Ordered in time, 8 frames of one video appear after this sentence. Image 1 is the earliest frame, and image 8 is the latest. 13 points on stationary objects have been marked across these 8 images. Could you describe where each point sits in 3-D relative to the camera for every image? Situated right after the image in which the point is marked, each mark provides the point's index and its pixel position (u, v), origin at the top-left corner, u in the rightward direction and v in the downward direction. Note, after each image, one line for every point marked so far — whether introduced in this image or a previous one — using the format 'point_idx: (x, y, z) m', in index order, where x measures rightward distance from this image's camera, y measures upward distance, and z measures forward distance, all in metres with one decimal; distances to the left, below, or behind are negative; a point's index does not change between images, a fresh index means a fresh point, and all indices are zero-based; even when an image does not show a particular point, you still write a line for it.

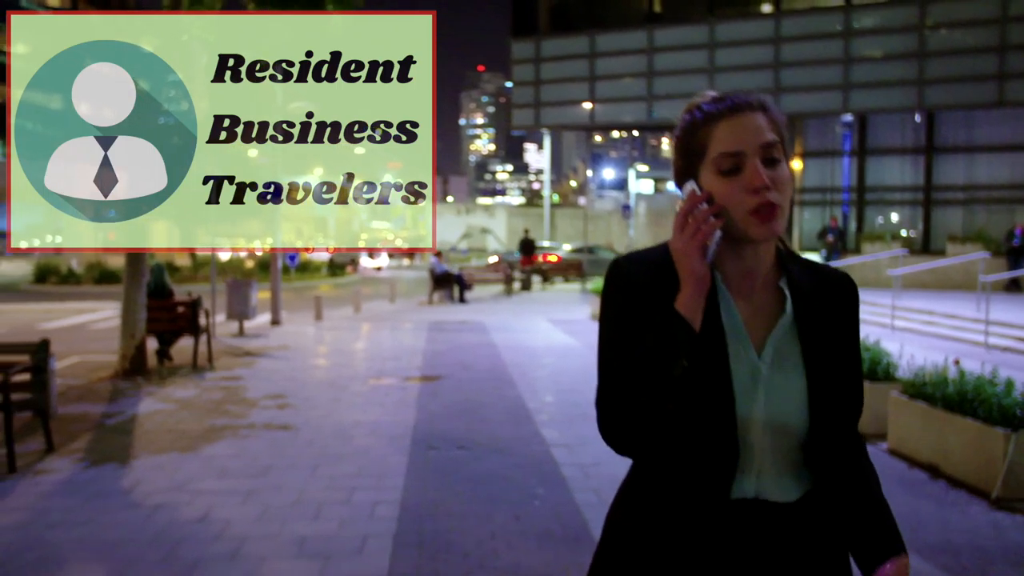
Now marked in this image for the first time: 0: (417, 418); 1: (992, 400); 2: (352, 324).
0: (-0.9, -1.2, +8.4) m
1: (+3.1, -0.7, +5.9) m
2: (-3.1, -0.7, +17.8) m
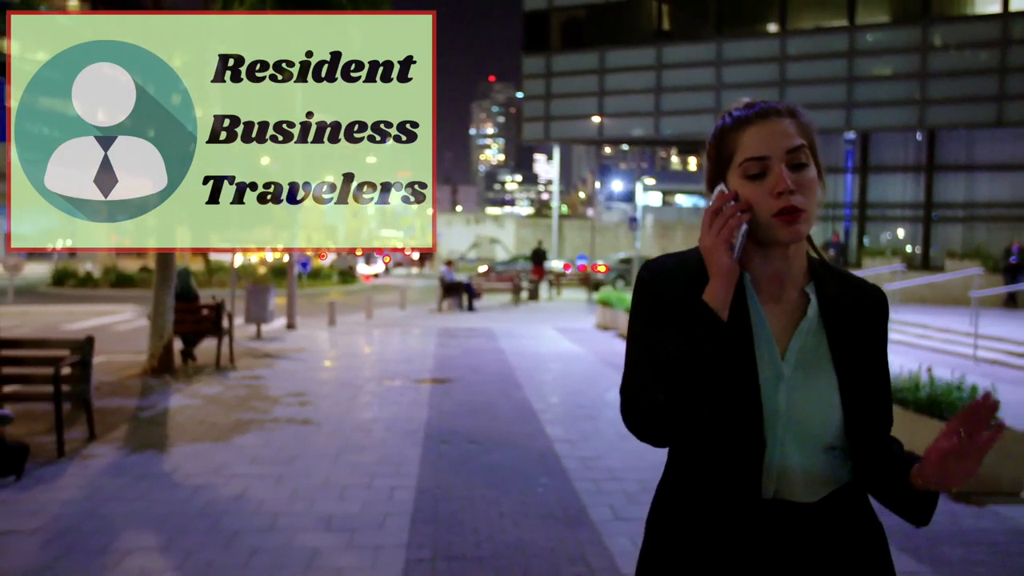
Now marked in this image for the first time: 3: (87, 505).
0: (-0.8, -1.2, +9.0) m
1: (+3.1, -0.8, +6.5) m
2: (-2.9, -0.8, +18.4) m
3: (-2.7, -1.4, +5.8) m
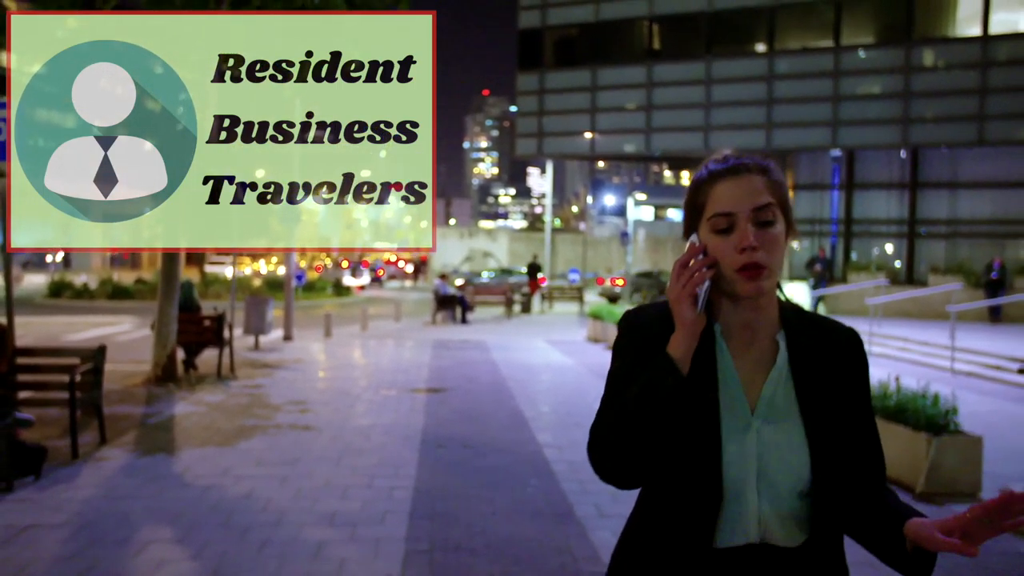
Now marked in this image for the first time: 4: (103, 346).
0: (-0.9, -1.4, +9.4) m
1: (+3.1, -0.9, +6.9) m
2: (-3.1, -1.1, +18.8) m
3: (-2.8, -1.4, +6.2) m
4: (-3.7, -0.5, +8.3) m
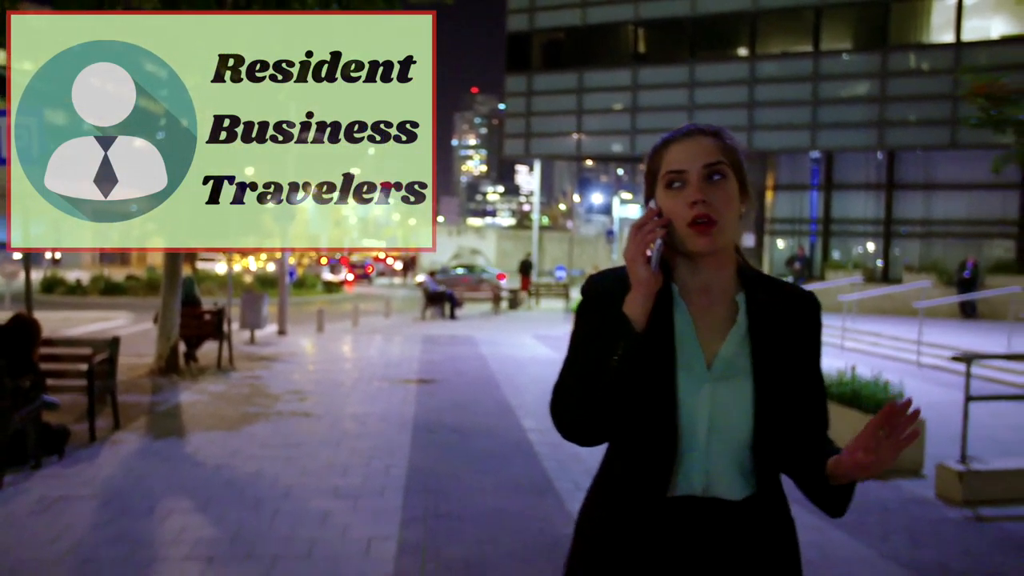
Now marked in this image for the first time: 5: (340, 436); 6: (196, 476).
0: (-1.0, -1.3, +10.1) m
1: (+3.0, -0.9, +7.6) m
2: (-3.4, -1.0, +19.3) m
3: (-2.9, -1.4, +6.8) m
4: (-3.8, -0.5, +8.9) m
5: (-1.6, -1.4, +8.5) m
6: (-2.4, -1.4, +6.9) m
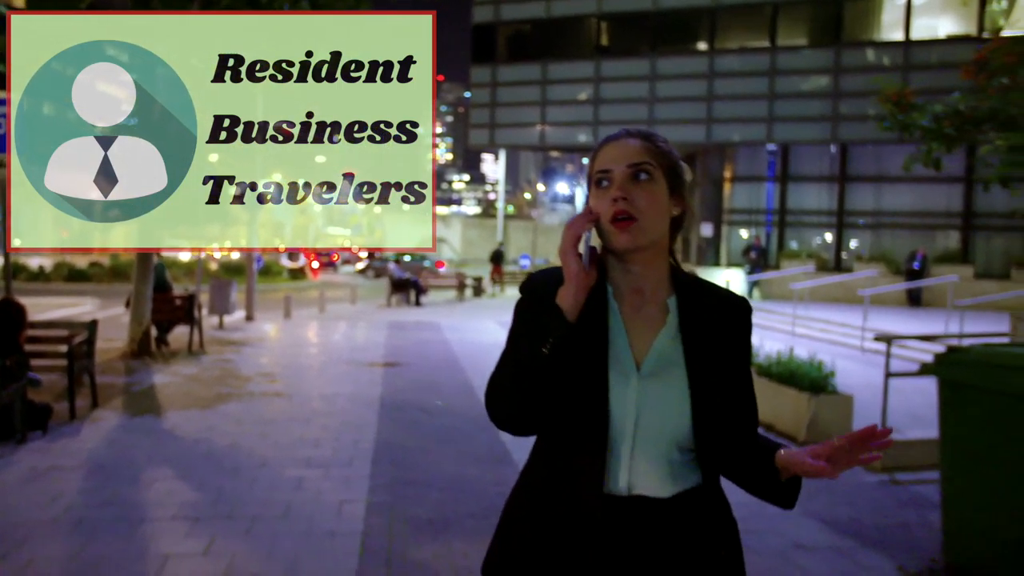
0: (-1.5, -1.2, +10.5) m
1: (+2.6, -0.8, +8.2) m
2: (-4.1, -0.7, +19.7) m
3: (-3.2, -1.3, +7.2) m
4: (-4.2, -0.3, +9.3) m
5: (-2.0, -1.2, +9.0) m
6: (-2.7, -1.3, +7.3) m
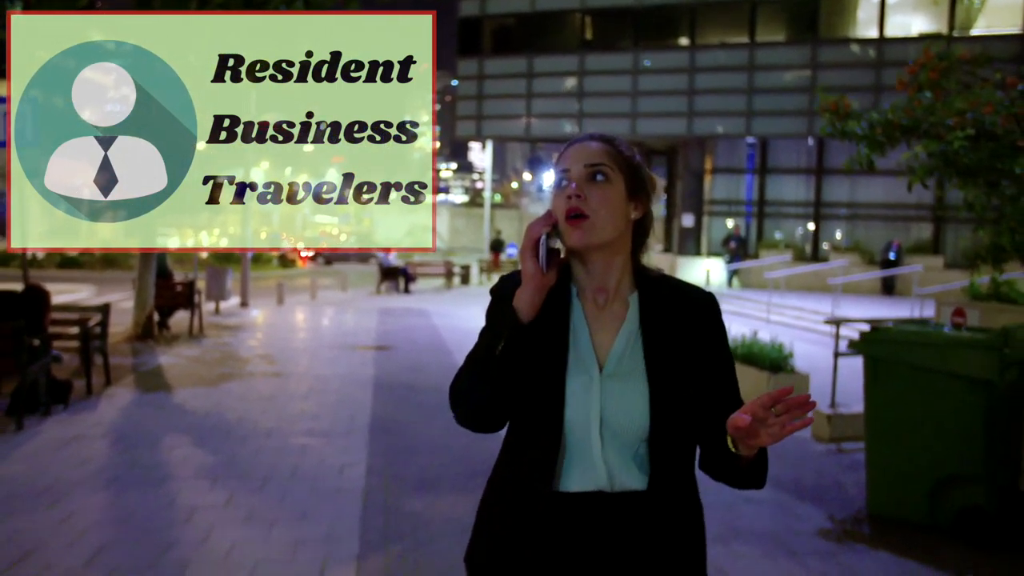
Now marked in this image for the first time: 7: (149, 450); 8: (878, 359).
0: (-1.7, -1.0, +11.2) m
1: (+2.5, -0.7, +9.0) m
2: (-4.5, -0.4, +20.4) m
3: (-3.3, -1.2, +7.9) m
4: (-4.4, -0.2, +9.9) m
5: (-2.1, -1.1, +9.7) m
6: (-2.8, -1.2, +8.0) m
7: (-2.7, -1.2, +6.9) m
8: (+2.1, -0.4, +5.3) m
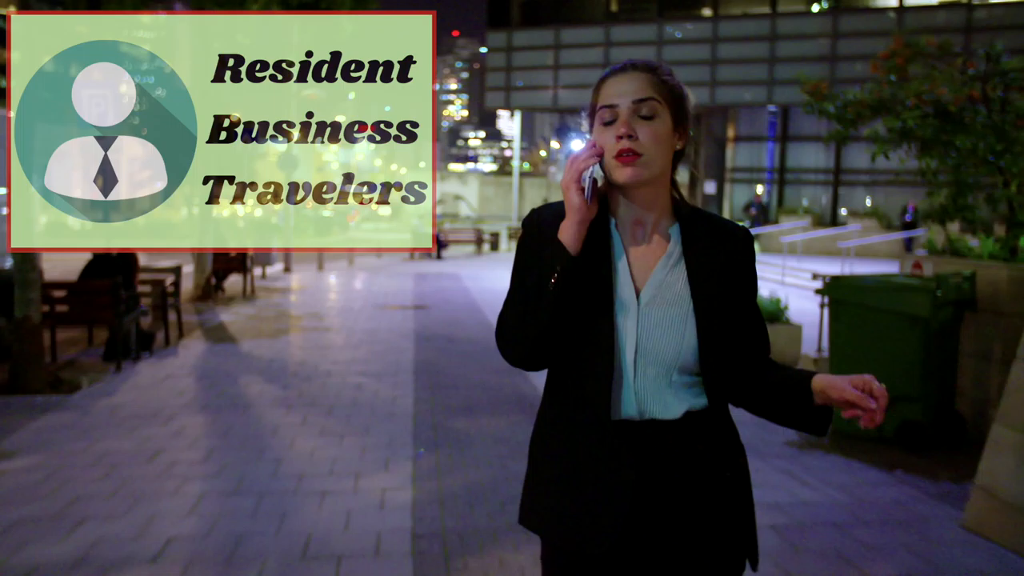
0: (-1.3, -0.5, +12.5) m
1: (+2.8, -0.2, +10.0) m
2: (-3.8, +0.4, +21.7) m
3: (-3.1, -0.8, +9.2) m
4: (-4.1, +0.3, +11.2) m
5: (-1.8, -0.6, +10.9) m
6: (-2.6, -0.8, +9.3) m
7: (-2.5, -0.9, +8.2) m
8: (+2.3, -0.1, +6.4) m
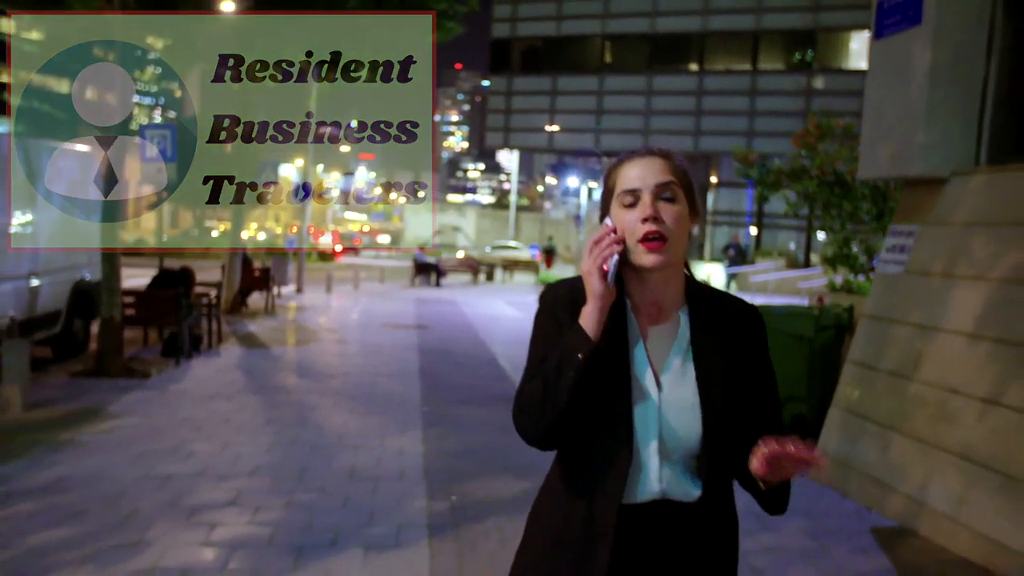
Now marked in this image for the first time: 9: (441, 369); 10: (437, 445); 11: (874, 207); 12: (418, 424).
0: (-1.5, -0.8, +14.4) m
1: (+2.6, -0.6, +12.0) m
2: (-4.0, -0.2, +23.6) m
3: (-3.2, -0.9, +11.1) m
4: (-4.2, +0.1, +13.1) m
5: (-2.0, -0.9, +12.8) m
6: (-2.7, -0.9, +11.2) m
7: (-2.7, -1.0, +10.1) m
8: (+2.2, -0.3, +8.4) m
9: (-0.9, -1.0, +11.2) m
10: (-0.6, -1.2, +7.2) m
11: (+3.3, +0.8, +8.5) m
12: (-0.8, -1.2, +7.9) m
